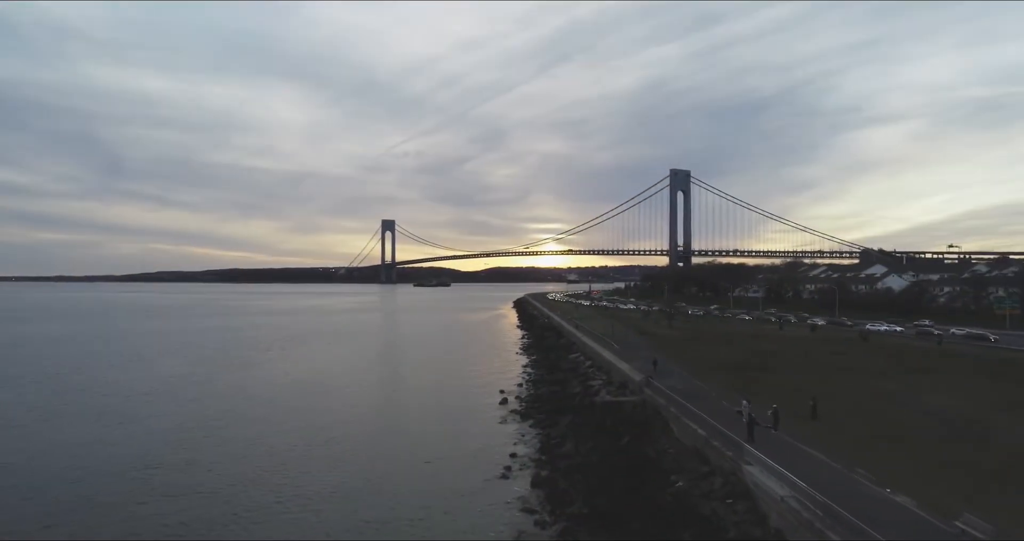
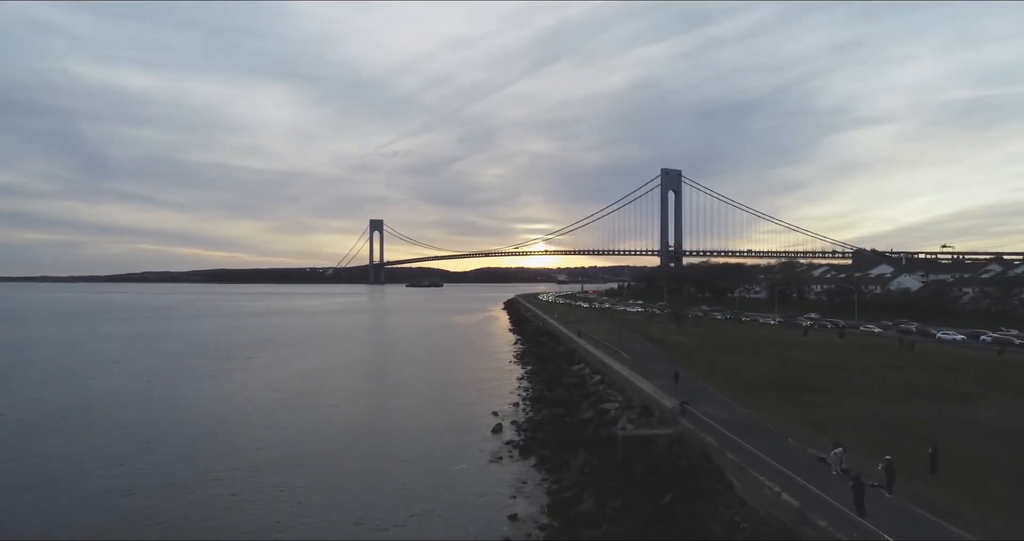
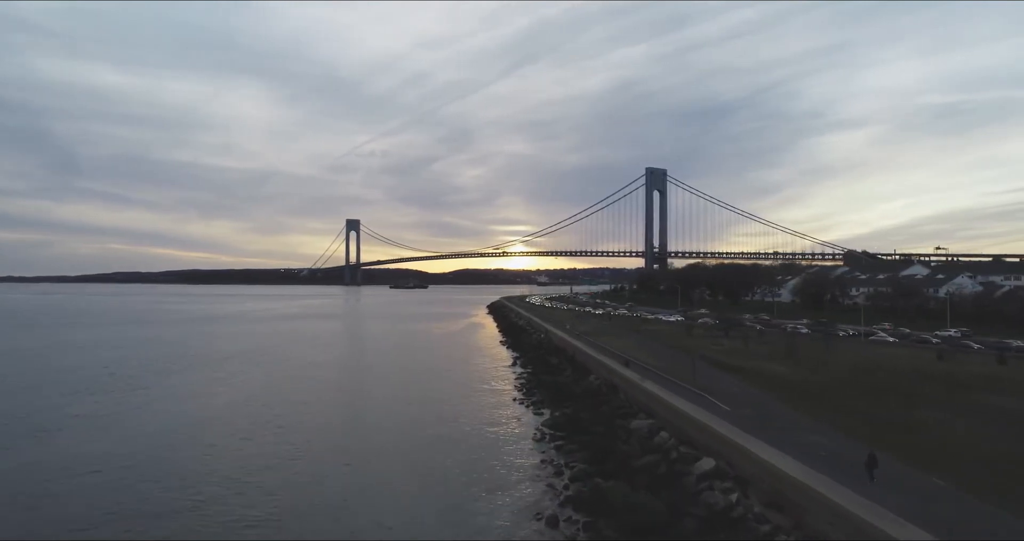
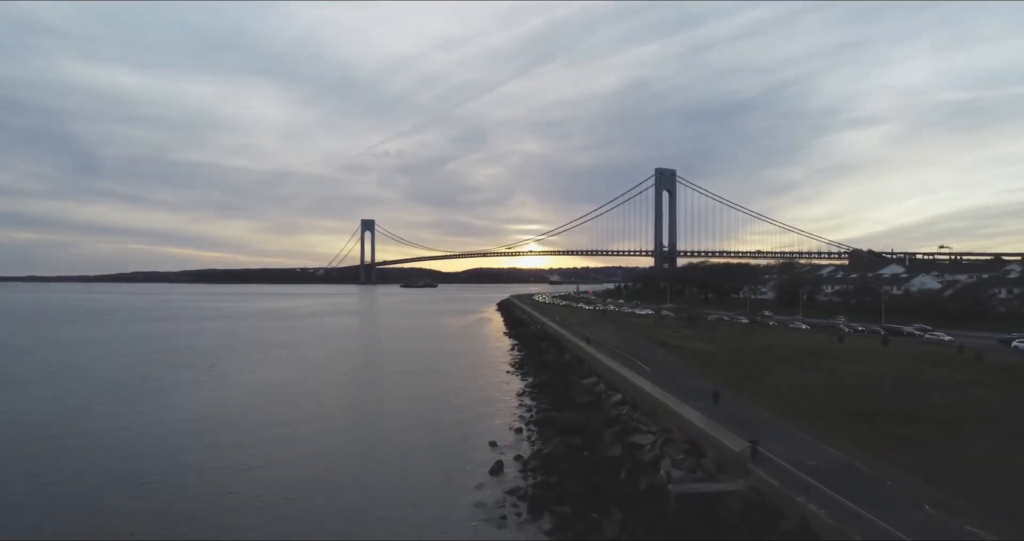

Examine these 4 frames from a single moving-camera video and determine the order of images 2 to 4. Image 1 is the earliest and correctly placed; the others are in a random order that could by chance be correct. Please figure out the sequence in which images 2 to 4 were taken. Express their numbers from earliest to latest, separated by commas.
2, 4, 3
